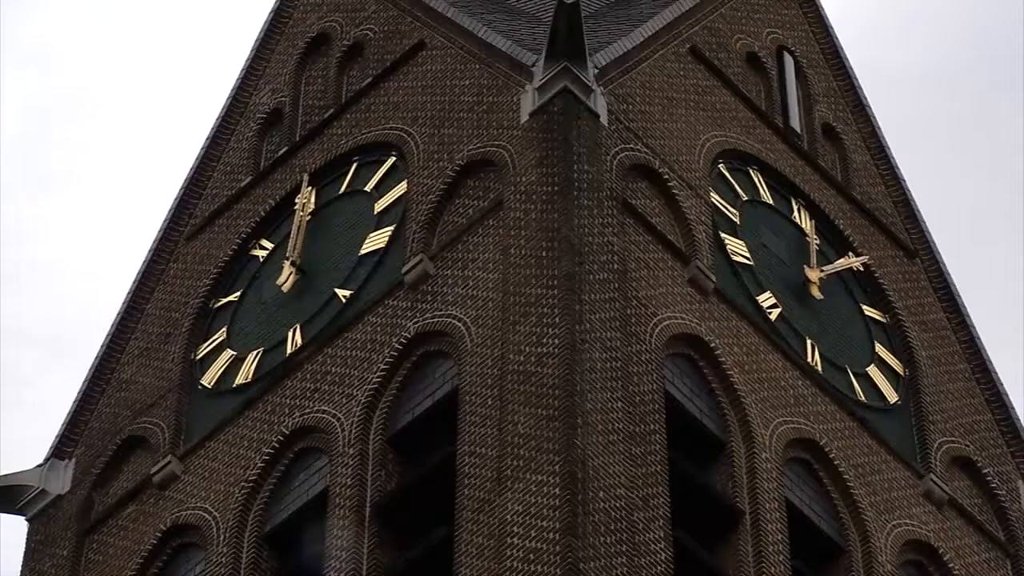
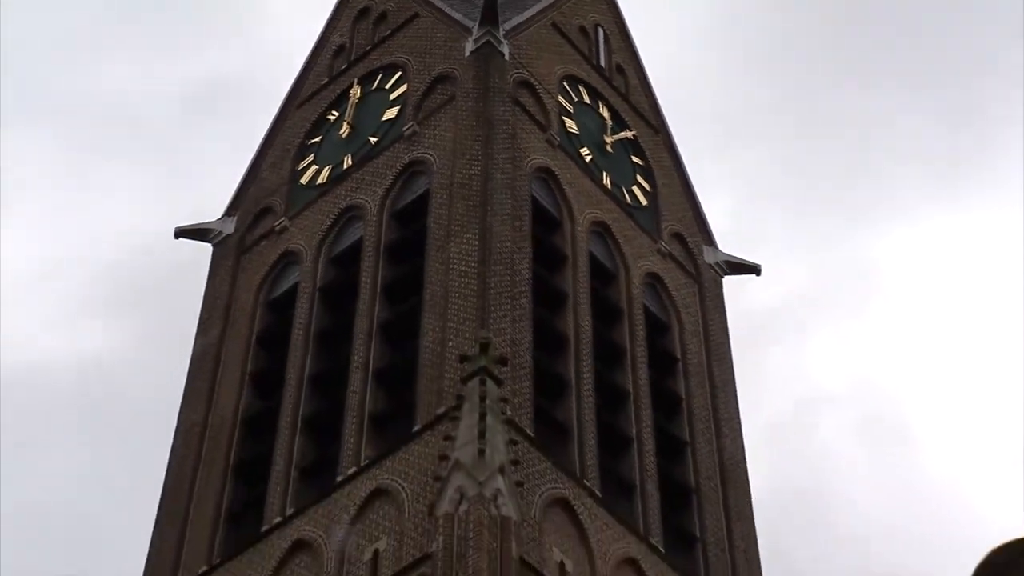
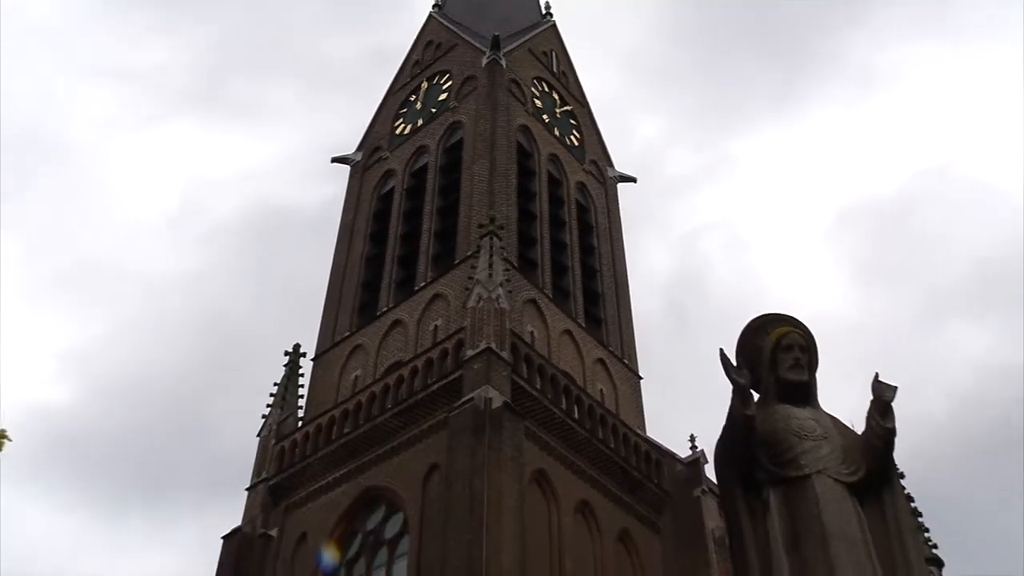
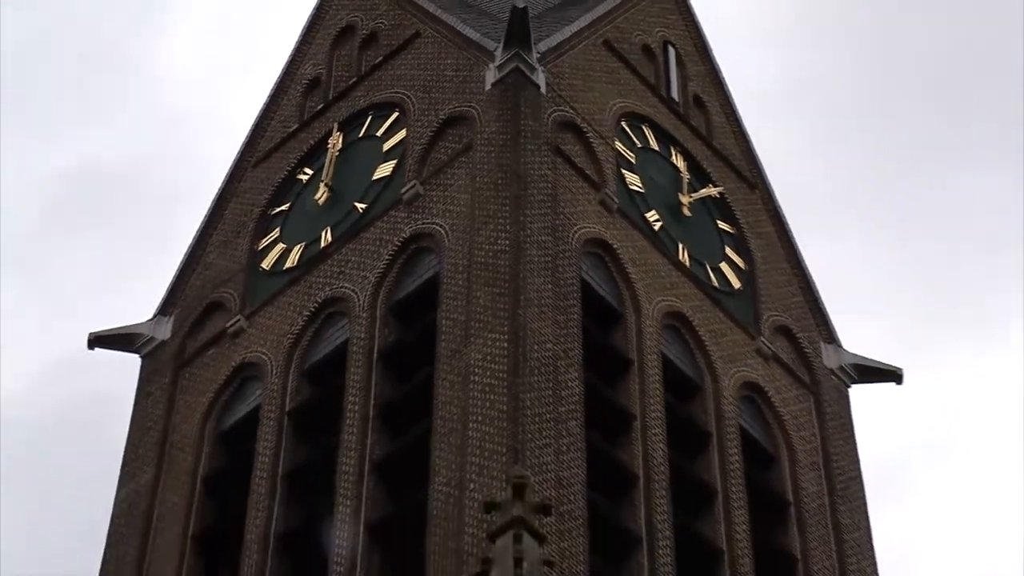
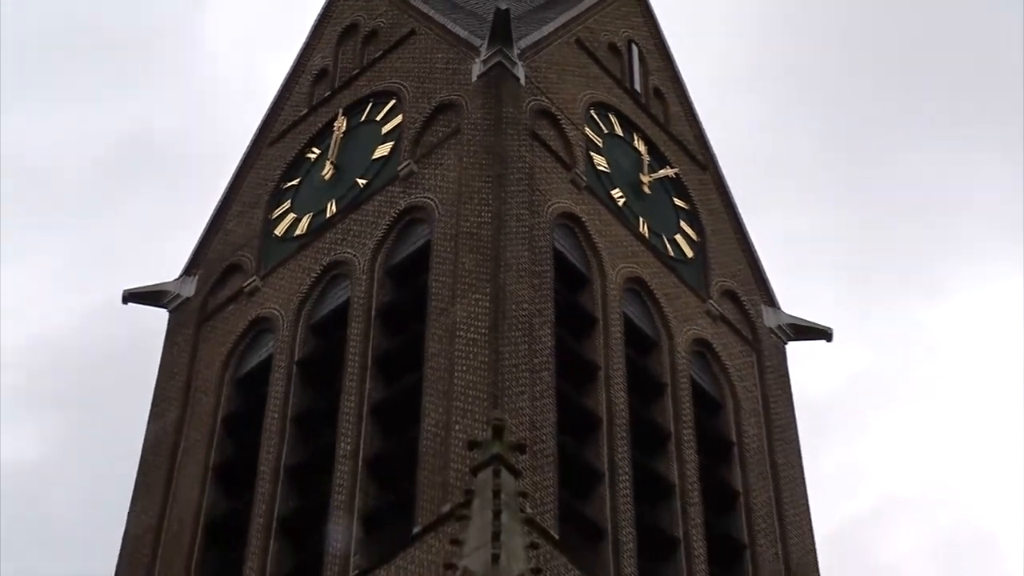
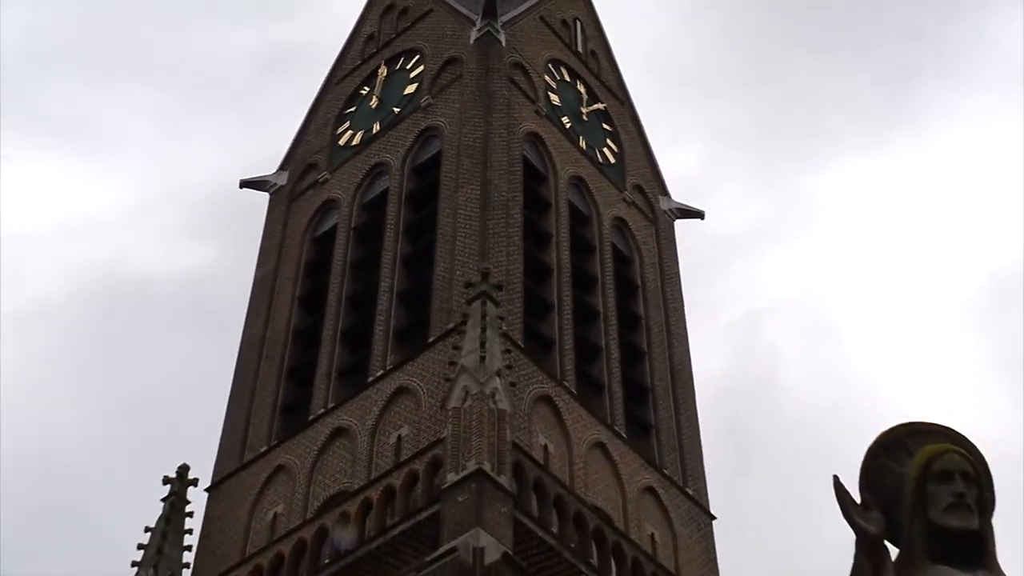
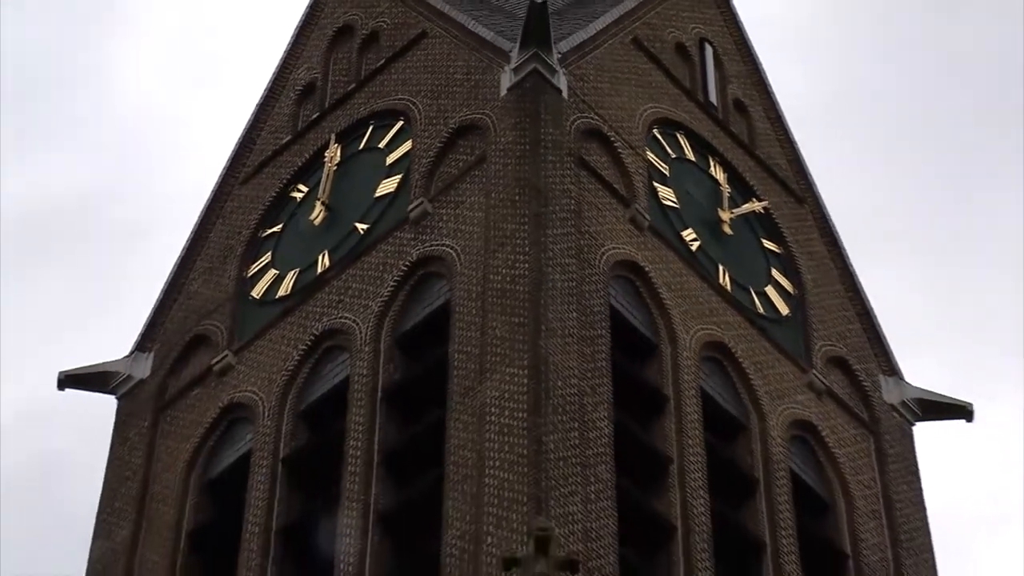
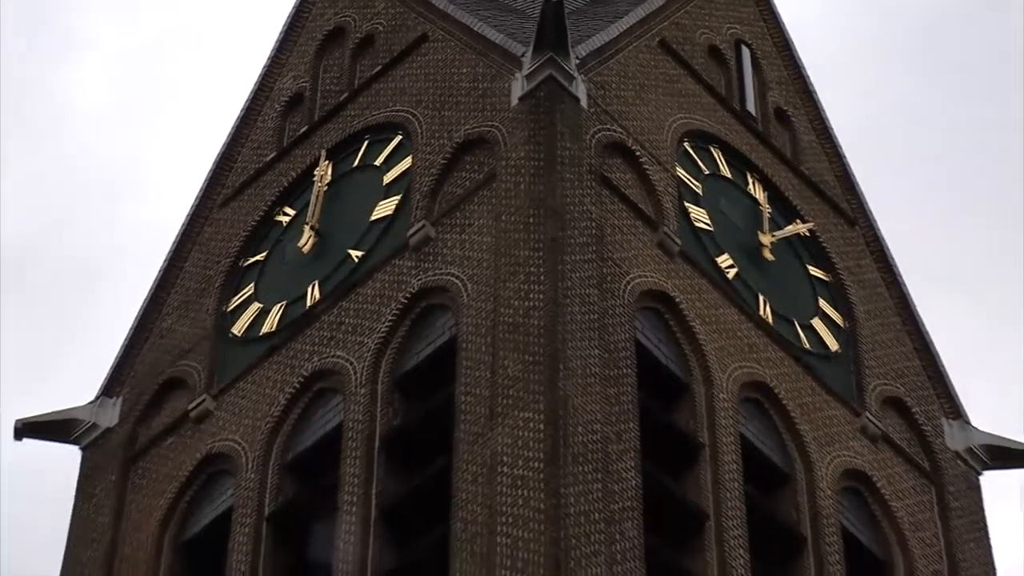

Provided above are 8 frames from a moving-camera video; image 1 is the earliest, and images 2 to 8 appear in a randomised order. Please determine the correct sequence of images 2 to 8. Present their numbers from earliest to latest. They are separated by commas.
8, 7, 4, 5, 2, 6, 3
